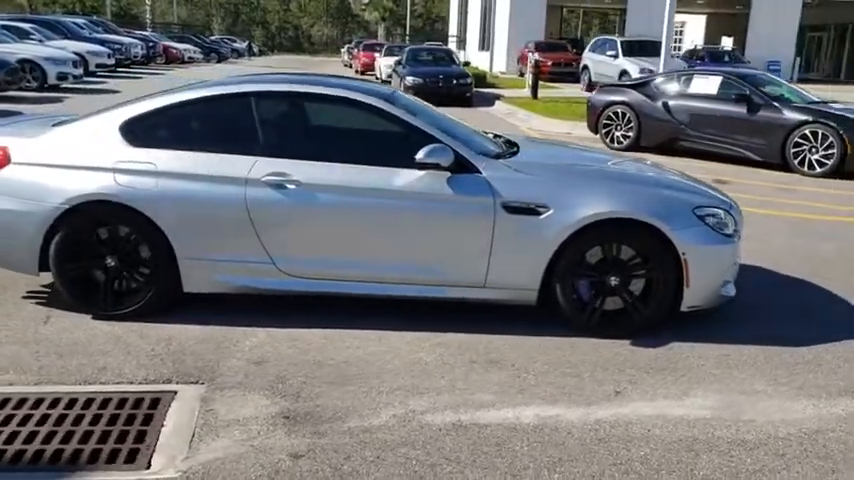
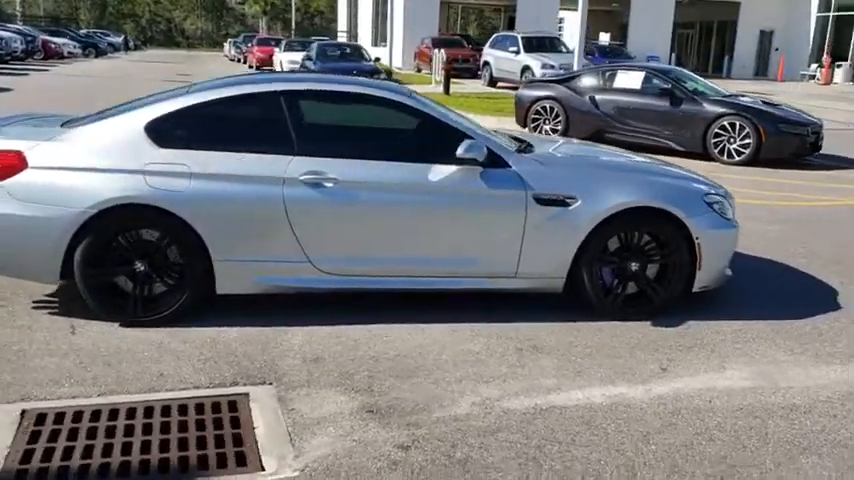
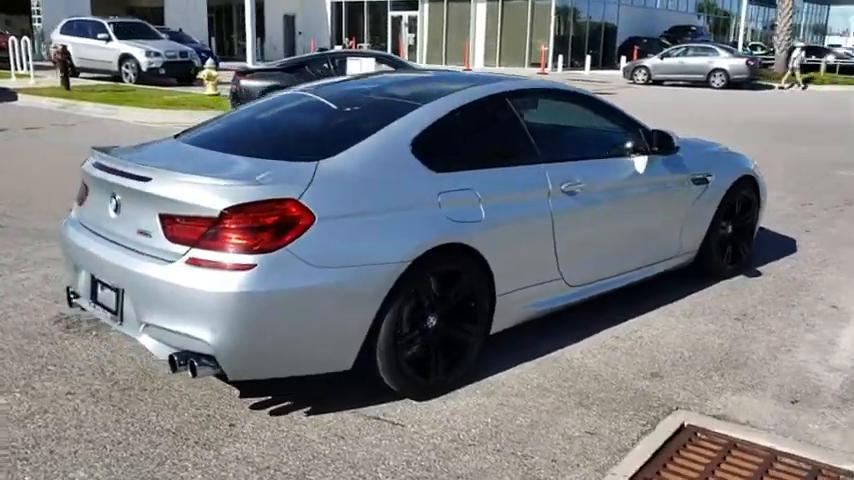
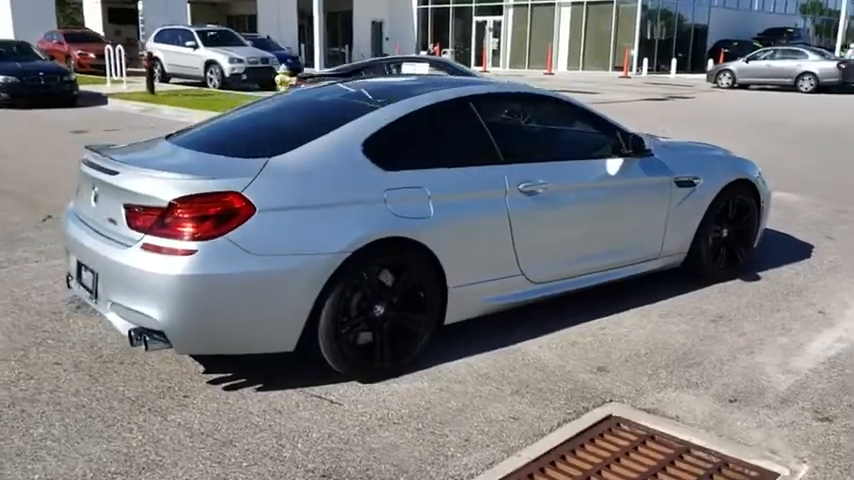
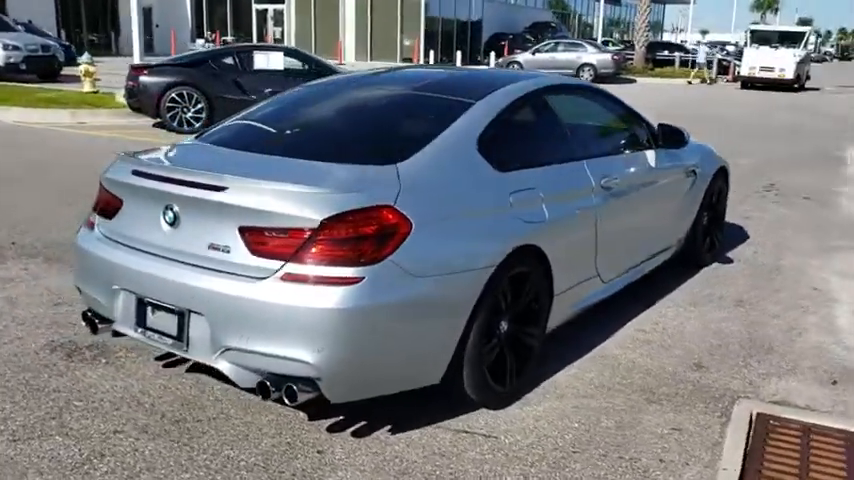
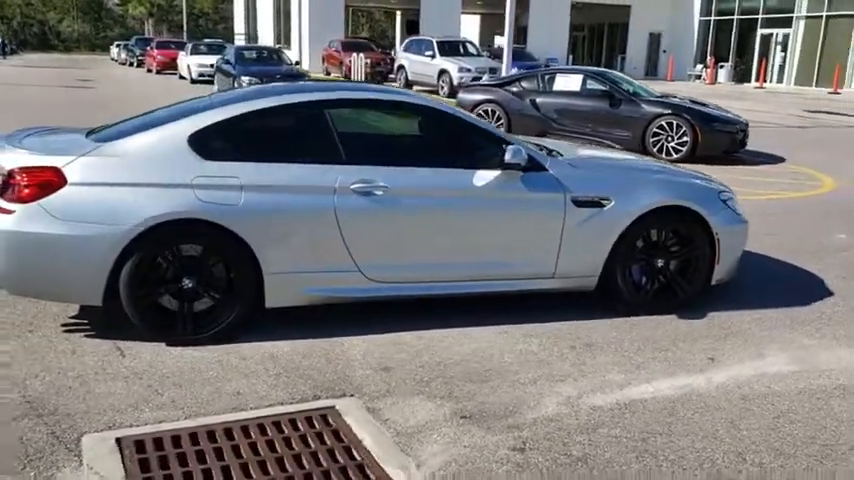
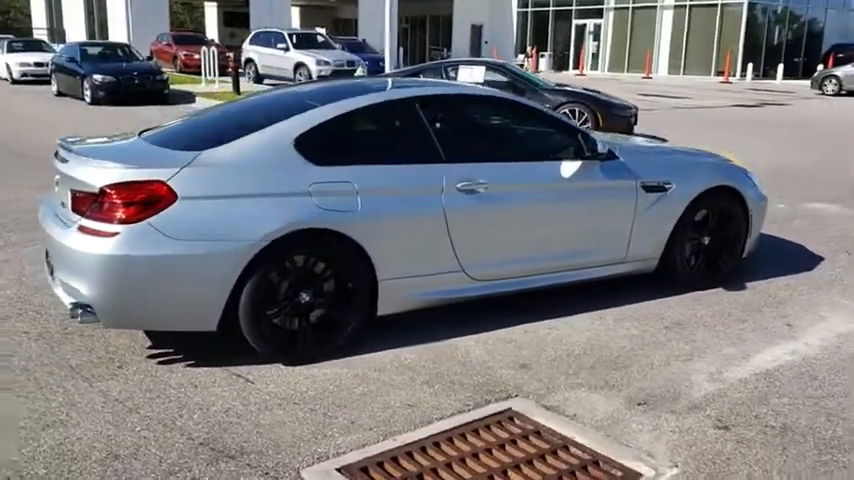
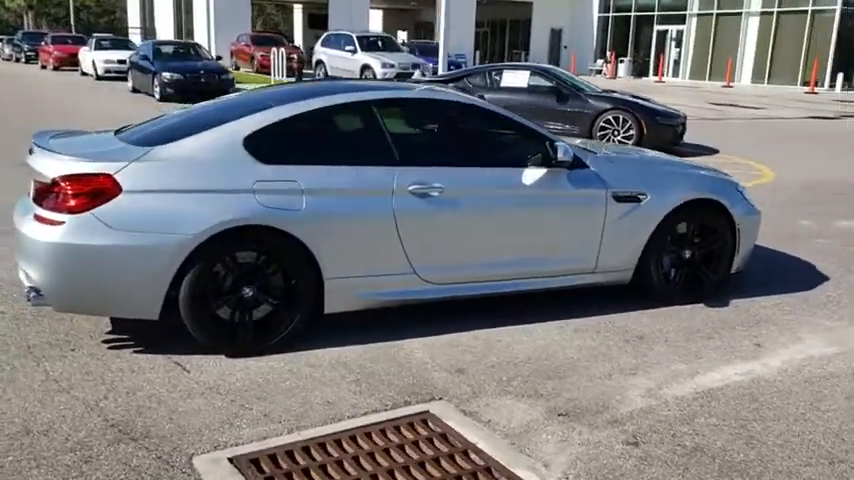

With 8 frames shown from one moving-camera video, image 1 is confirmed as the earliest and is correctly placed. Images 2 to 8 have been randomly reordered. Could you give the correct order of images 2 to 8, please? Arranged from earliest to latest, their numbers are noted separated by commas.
2, 6, 8, 7, 4, 3, 5
